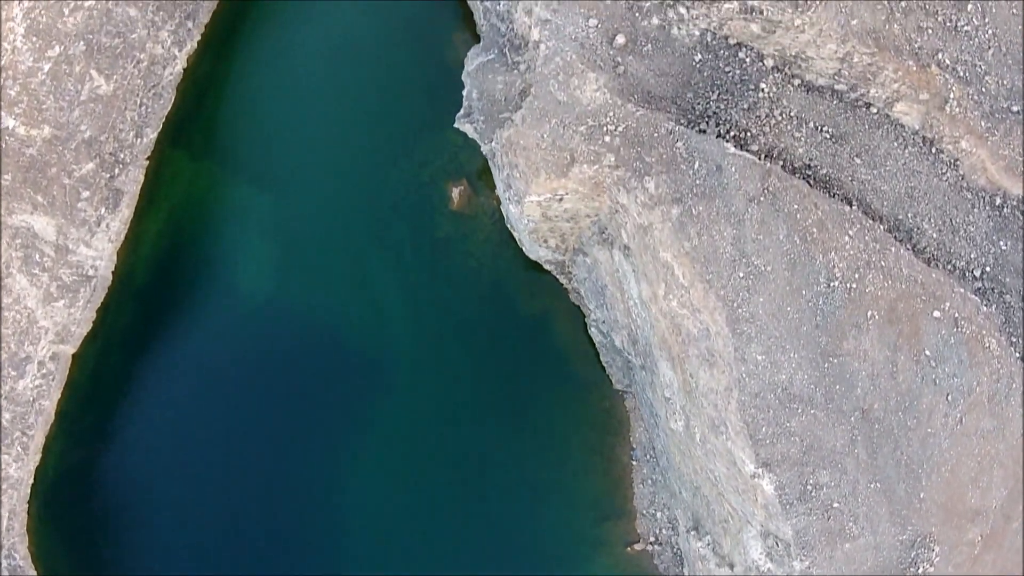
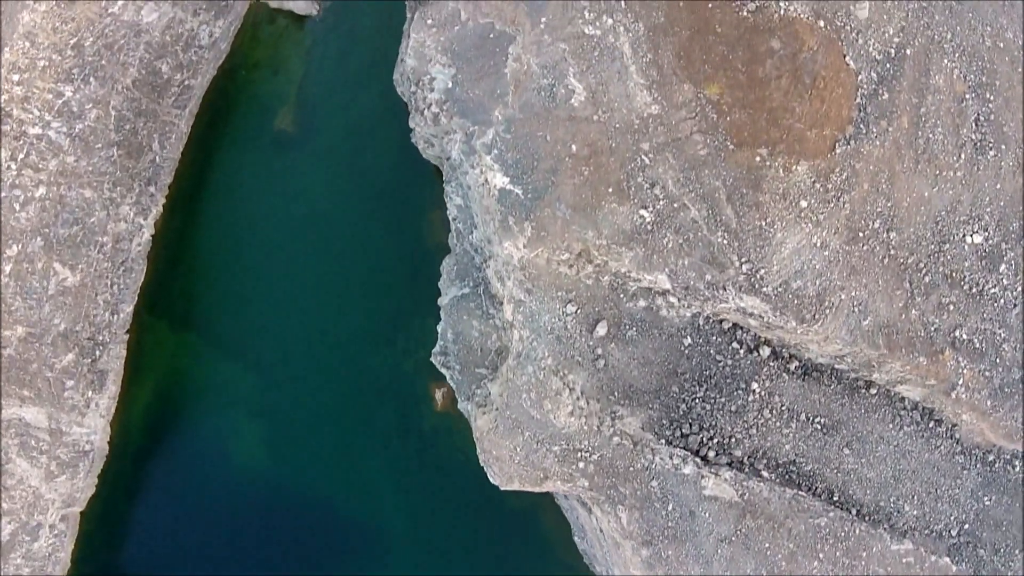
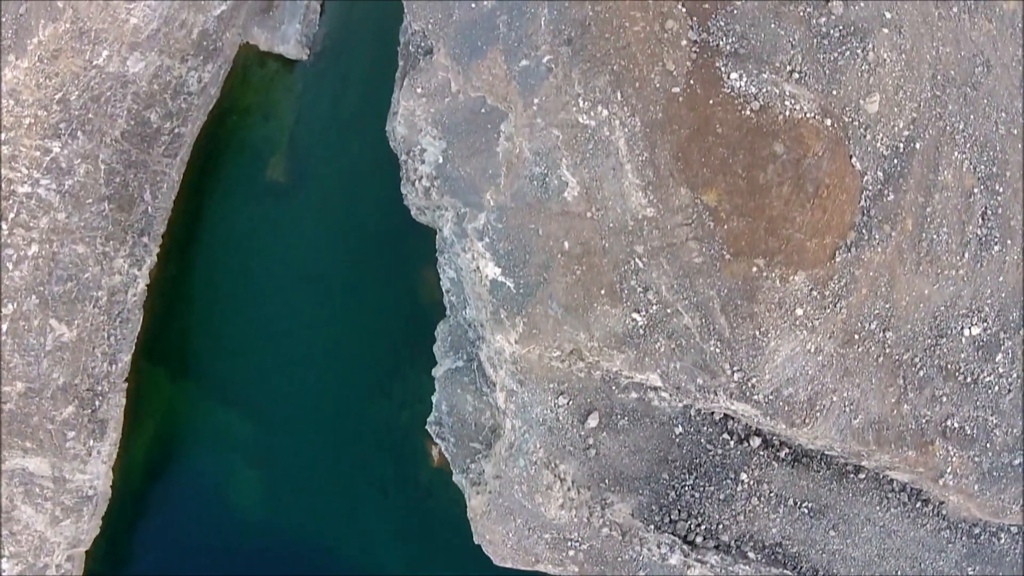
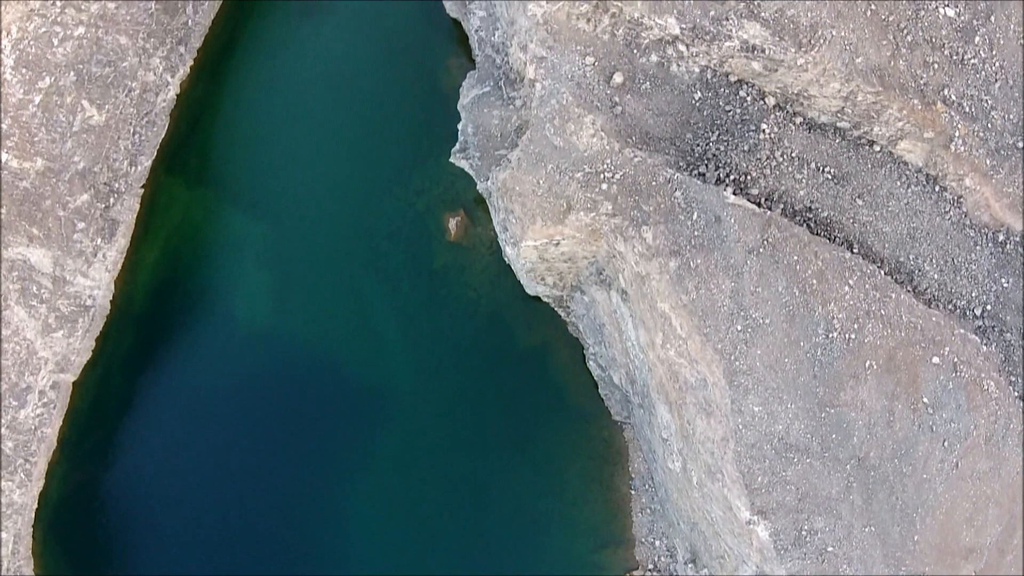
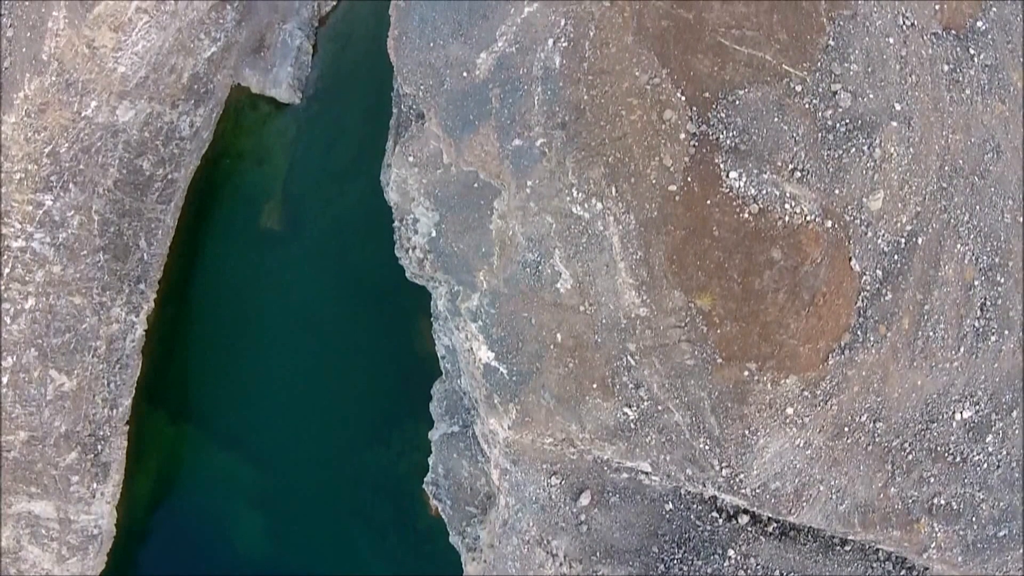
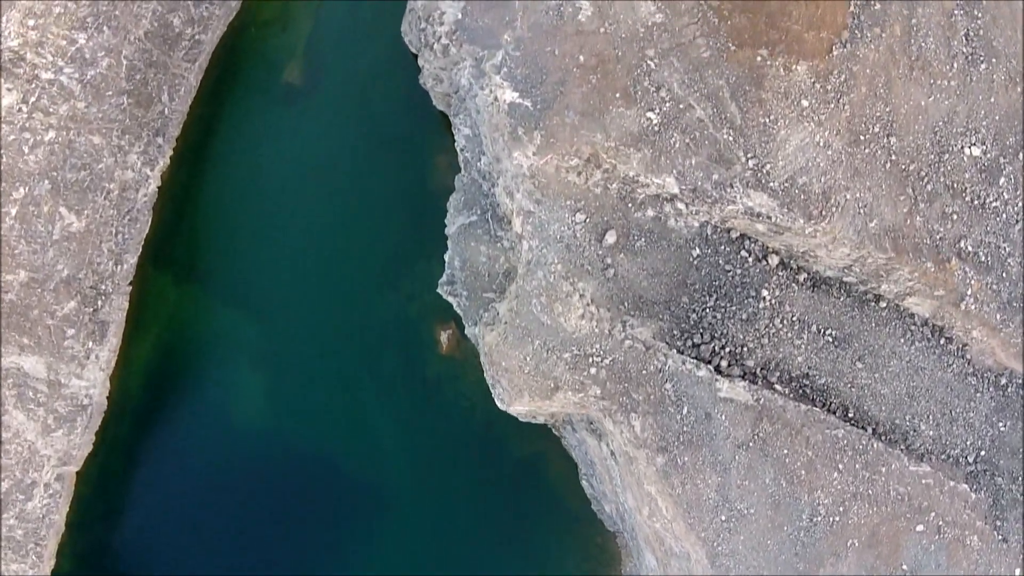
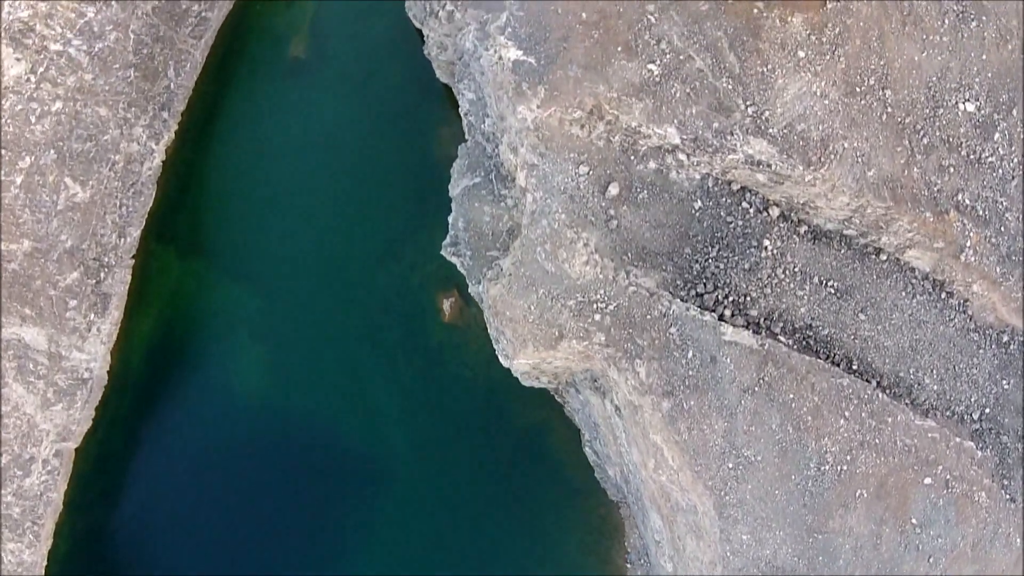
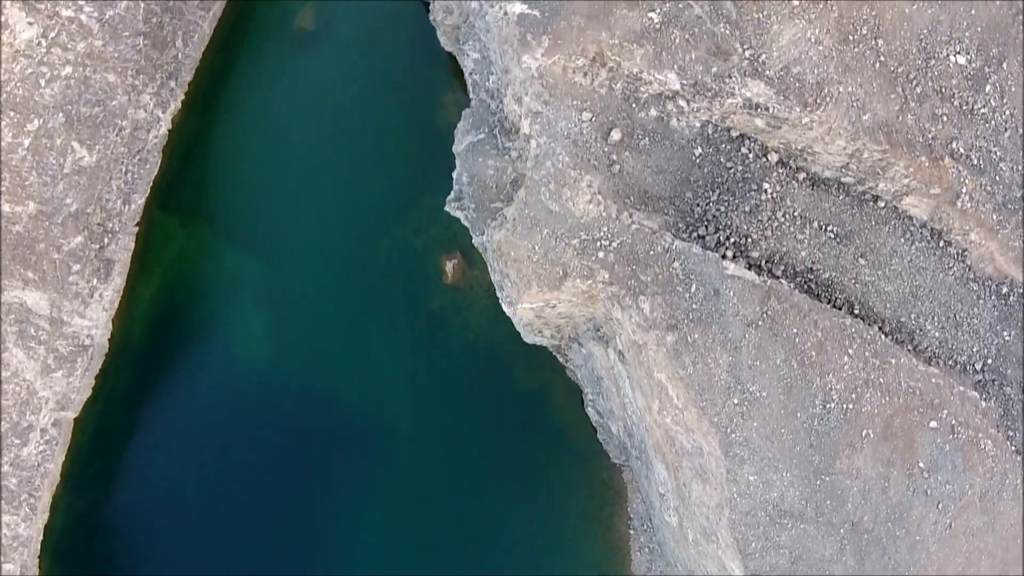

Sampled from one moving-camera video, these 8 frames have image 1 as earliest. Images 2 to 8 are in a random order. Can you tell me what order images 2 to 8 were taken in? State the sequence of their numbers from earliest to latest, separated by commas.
4, 8, 7, 6, 2, 3, 5
